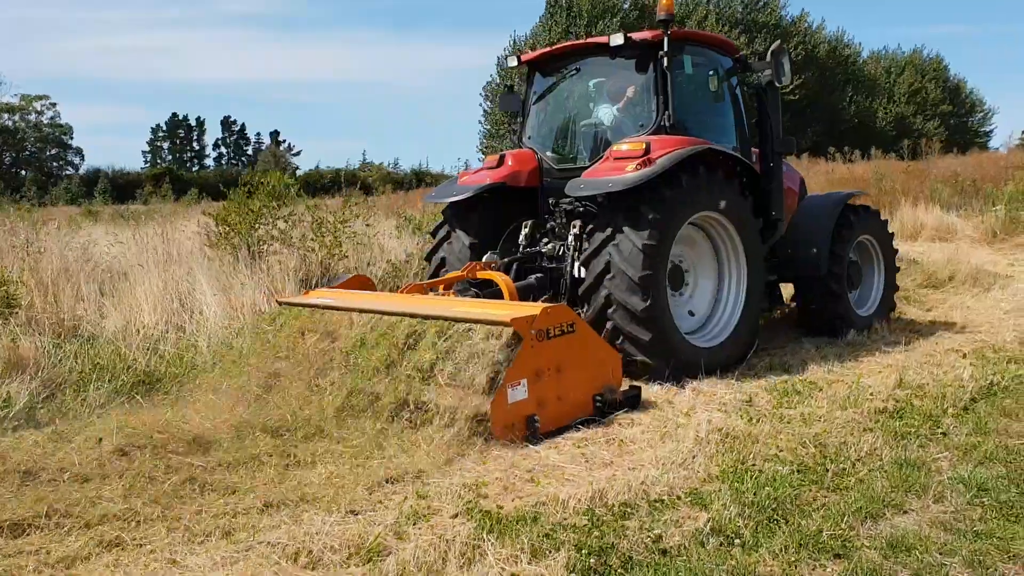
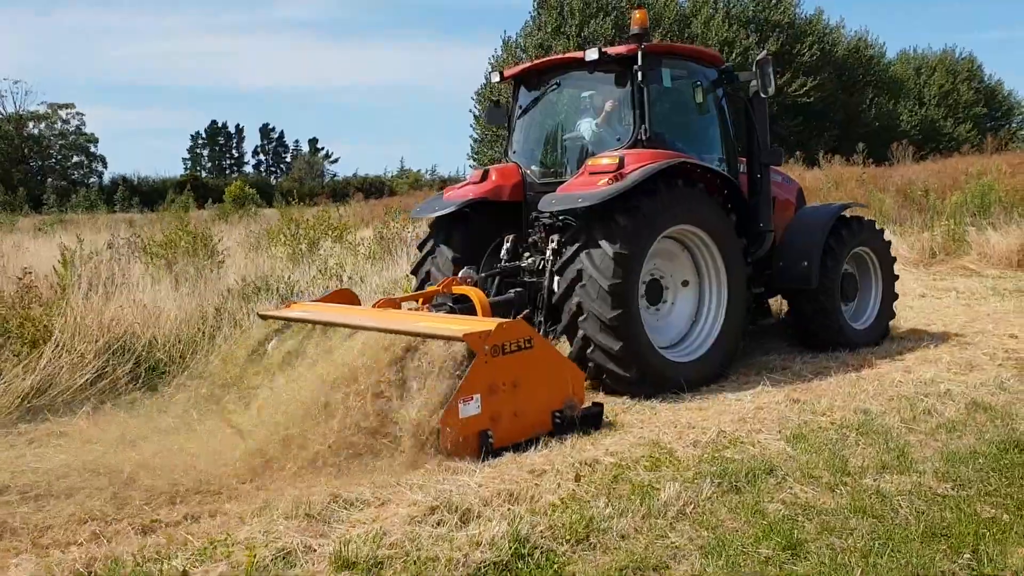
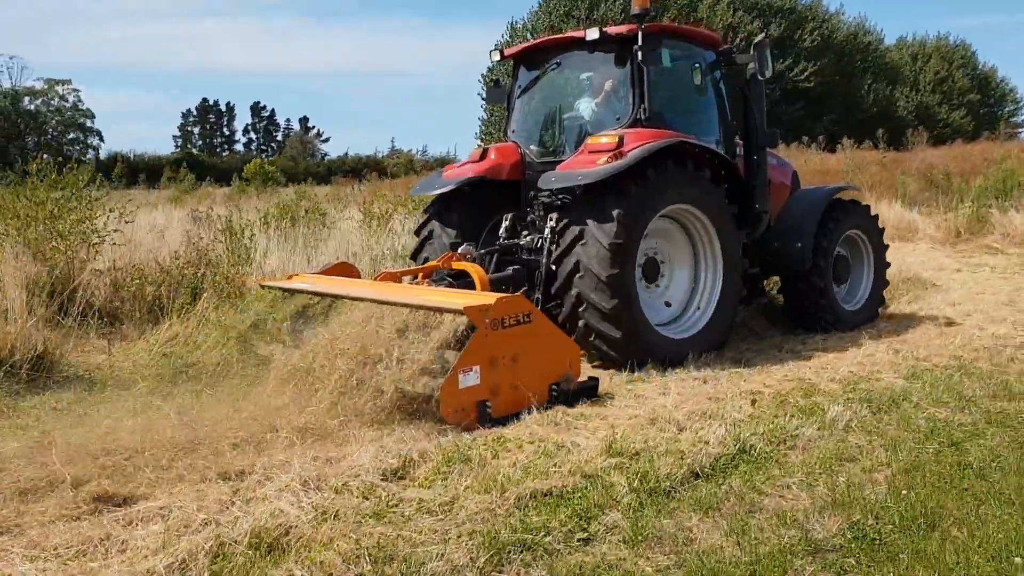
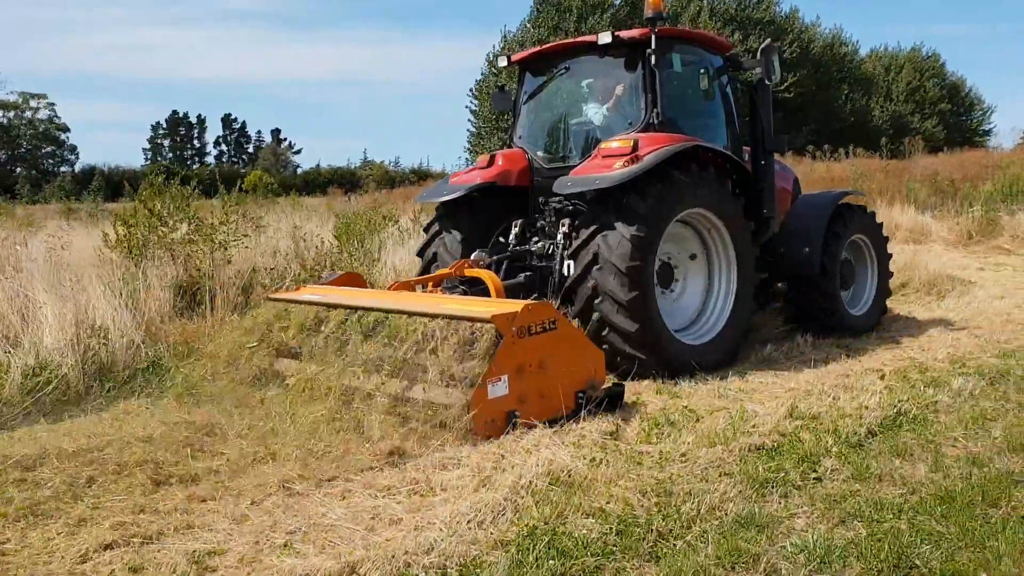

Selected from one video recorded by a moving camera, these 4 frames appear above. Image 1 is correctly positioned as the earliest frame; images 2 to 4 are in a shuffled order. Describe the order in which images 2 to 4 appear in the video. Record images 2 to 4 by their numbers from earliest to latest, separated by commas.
4, 3, 2
